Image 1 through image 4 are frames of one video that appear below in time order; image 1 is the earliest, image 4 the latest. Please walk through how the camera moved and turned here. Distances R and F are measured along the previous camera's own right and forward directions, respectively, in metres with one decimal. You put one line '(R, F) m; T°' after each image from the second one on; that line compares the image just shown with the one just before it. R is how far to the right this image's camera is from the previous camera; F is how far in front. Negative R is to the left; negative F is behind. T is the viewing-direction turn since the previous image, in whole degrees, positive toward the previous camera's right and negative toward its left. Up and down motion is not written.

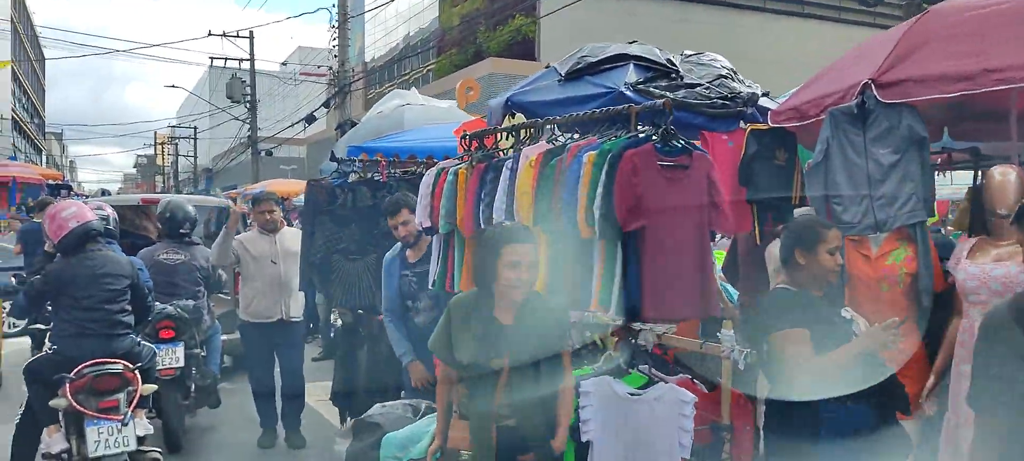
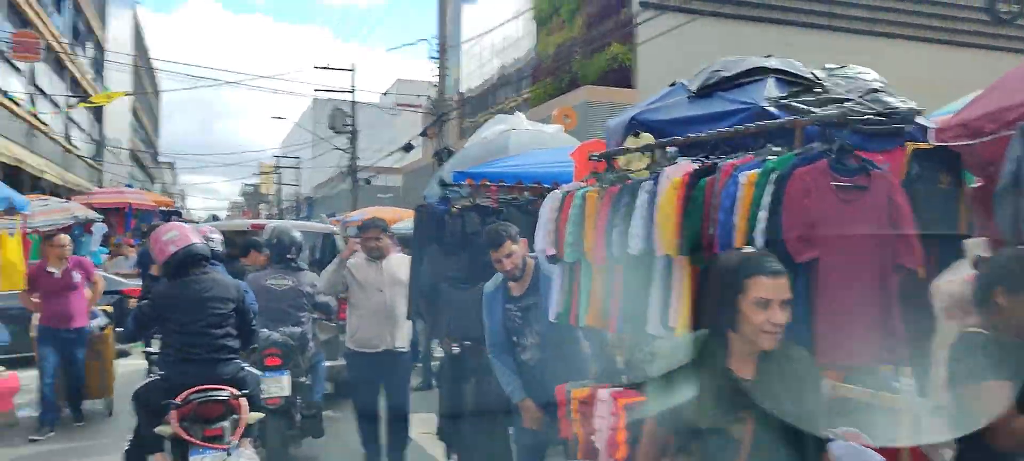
(-0.2, +0.3) m; -7°
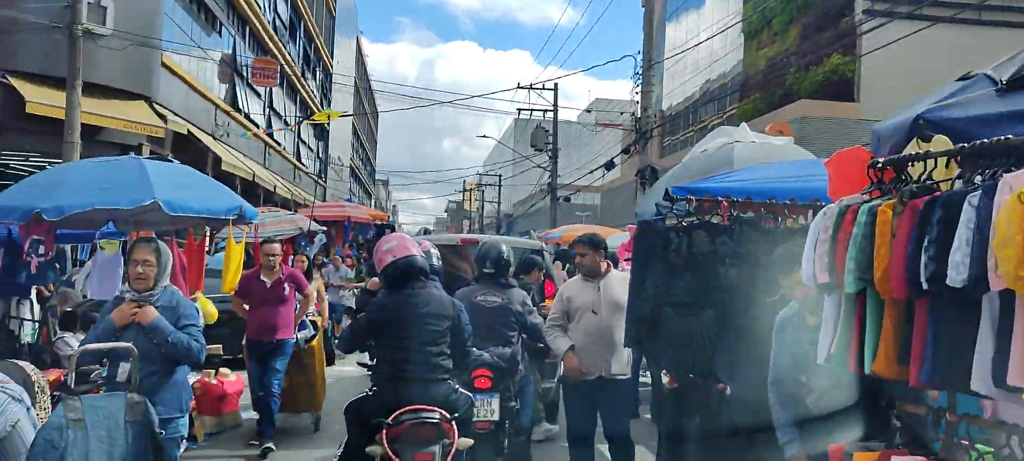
(-0.3, +0.4) m; -15°
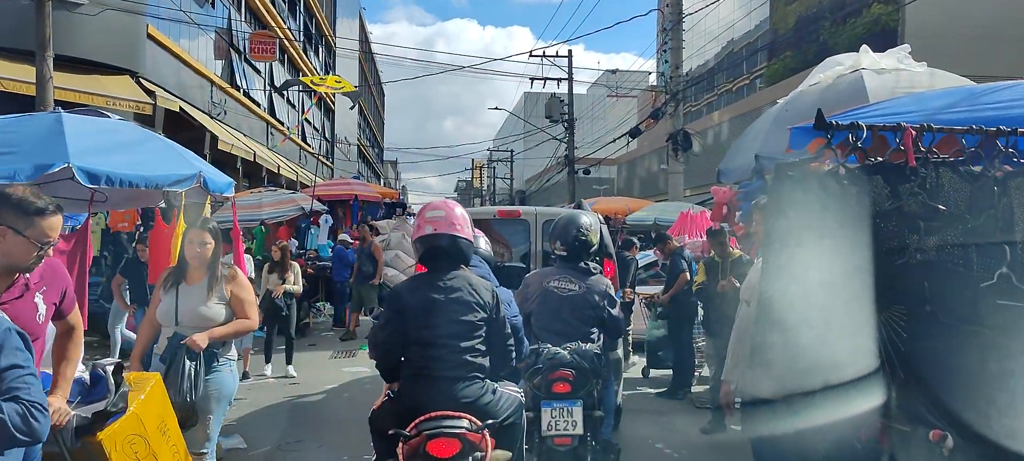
(-0.3, +1.6) m; -1°
